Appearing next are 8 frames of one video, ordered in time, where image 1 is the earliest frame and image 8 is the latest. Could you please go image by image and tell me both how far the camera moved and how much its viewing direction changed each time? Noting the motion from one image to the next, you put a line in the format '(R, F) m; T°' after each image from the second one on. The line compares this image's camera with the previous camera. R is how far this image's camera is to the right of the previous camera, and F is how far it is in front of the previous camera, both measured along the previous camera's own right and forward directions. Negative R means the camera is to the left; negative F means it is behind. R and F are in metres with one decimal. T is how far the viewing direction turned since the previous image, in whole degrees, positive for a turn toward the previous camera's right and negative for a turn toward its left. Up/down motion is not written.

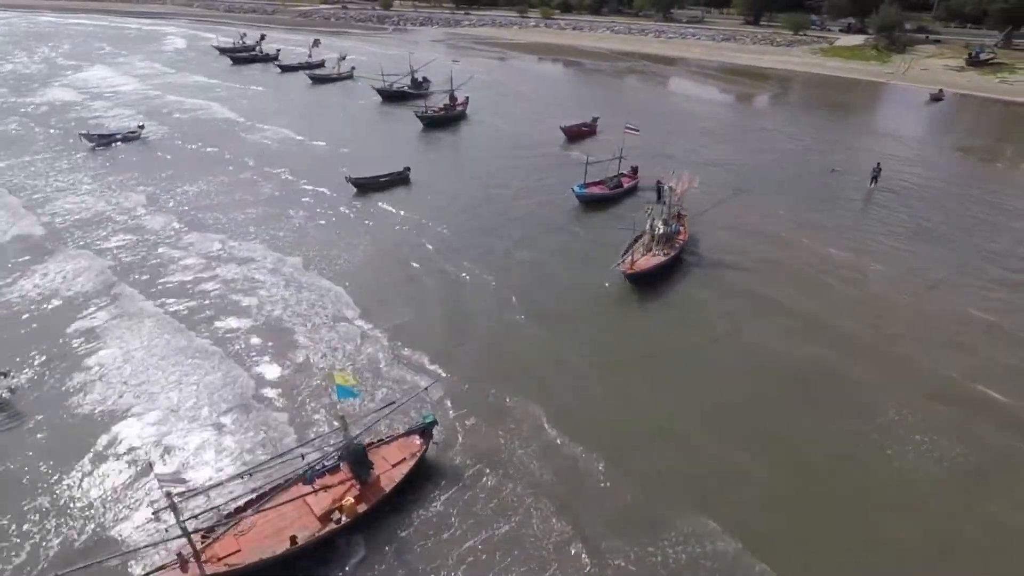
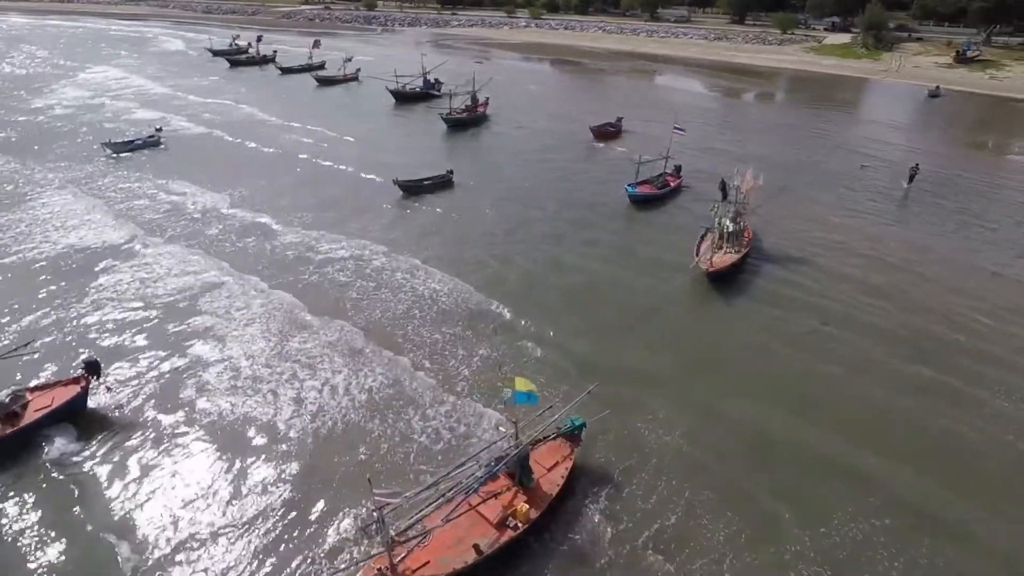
(-6.3, +0.2) m; +3°
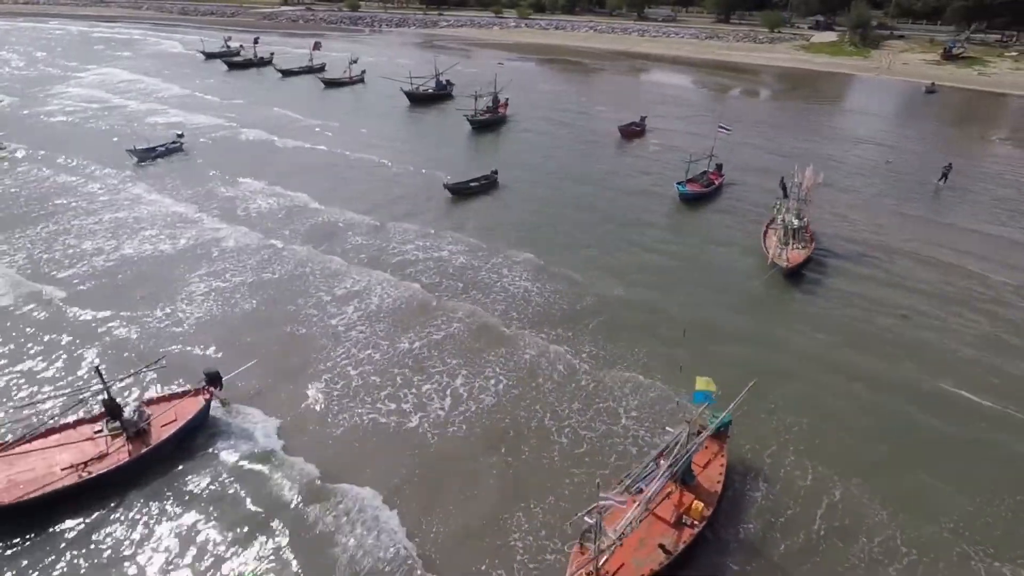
(-6.3, +0.3) m; +3°
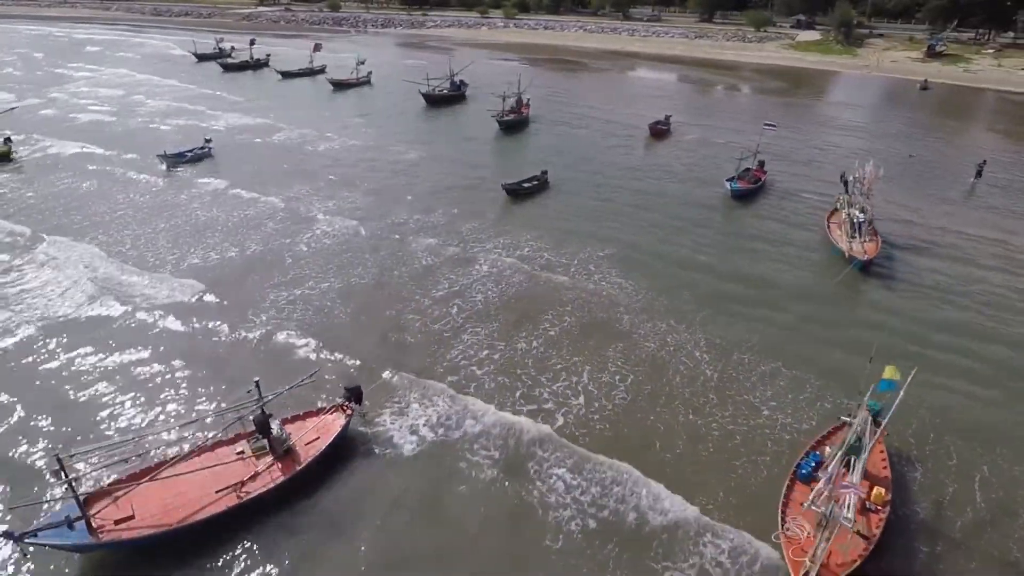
(-6.8, +0.5) m; +4°
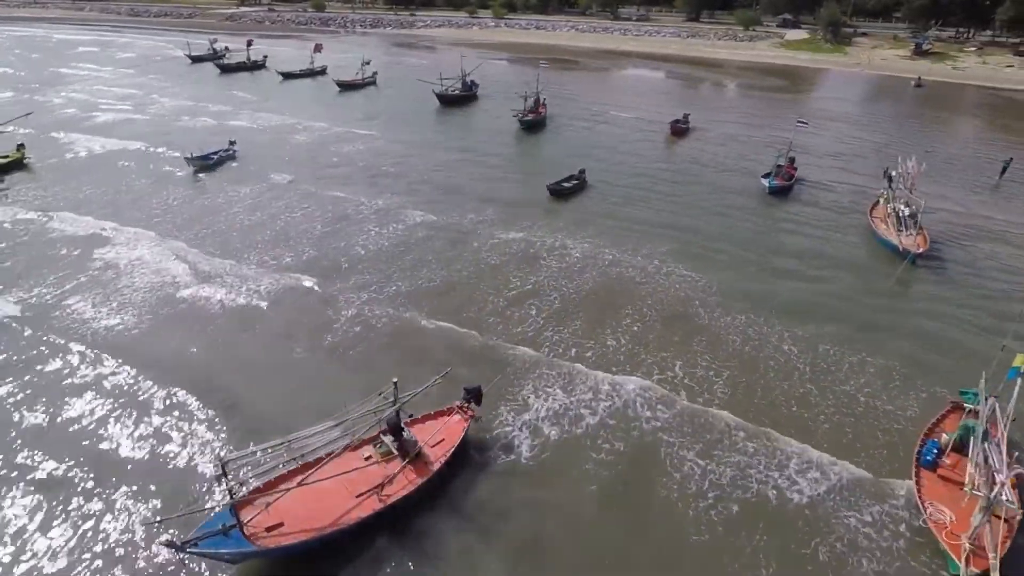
(-5.1, +0.4) m; +3°
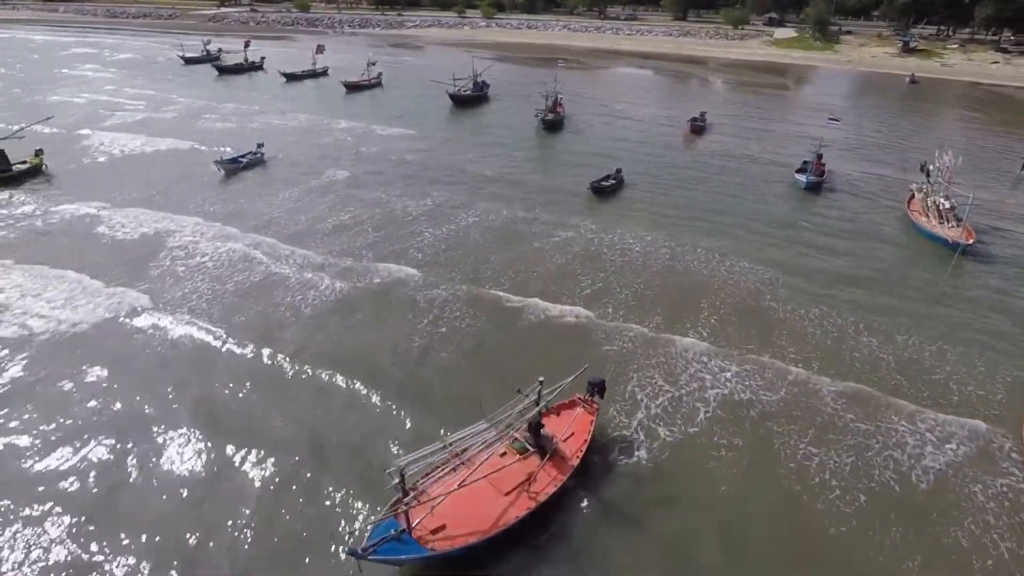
(-4.9, +0.4) m; +3°
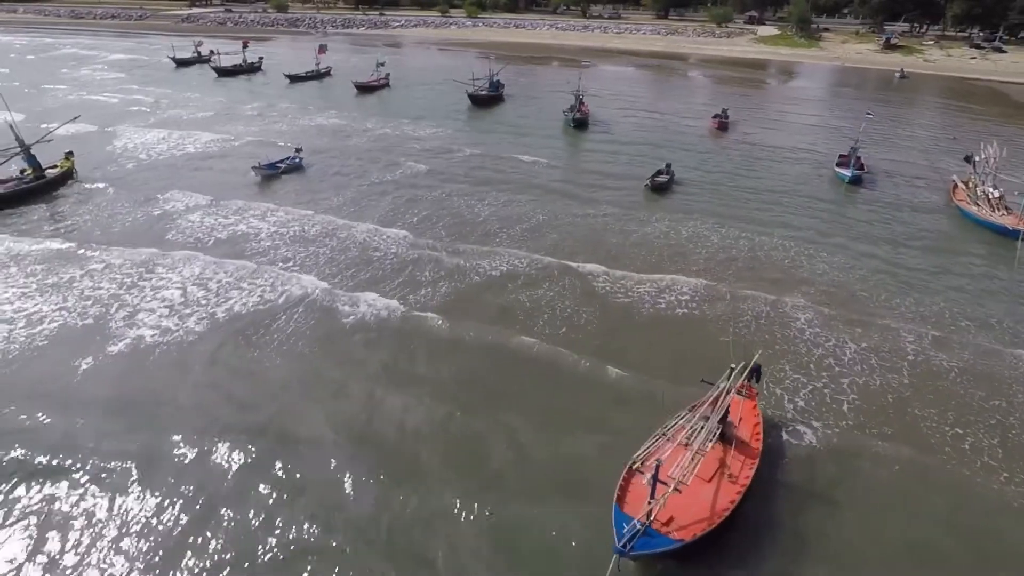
(-6.8, +0.6) m; +4°
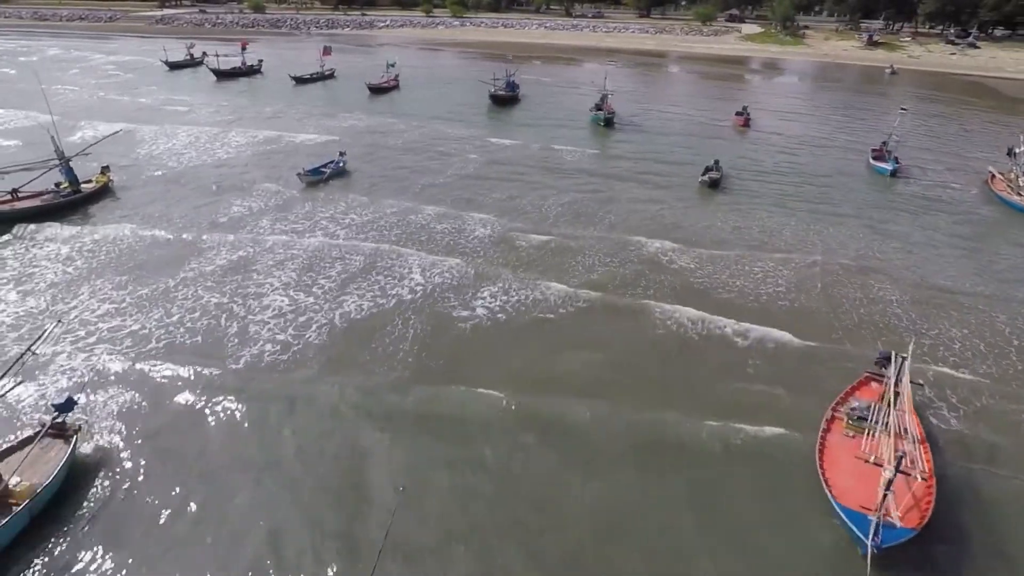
(-6.6, +0.7) m; +4°
